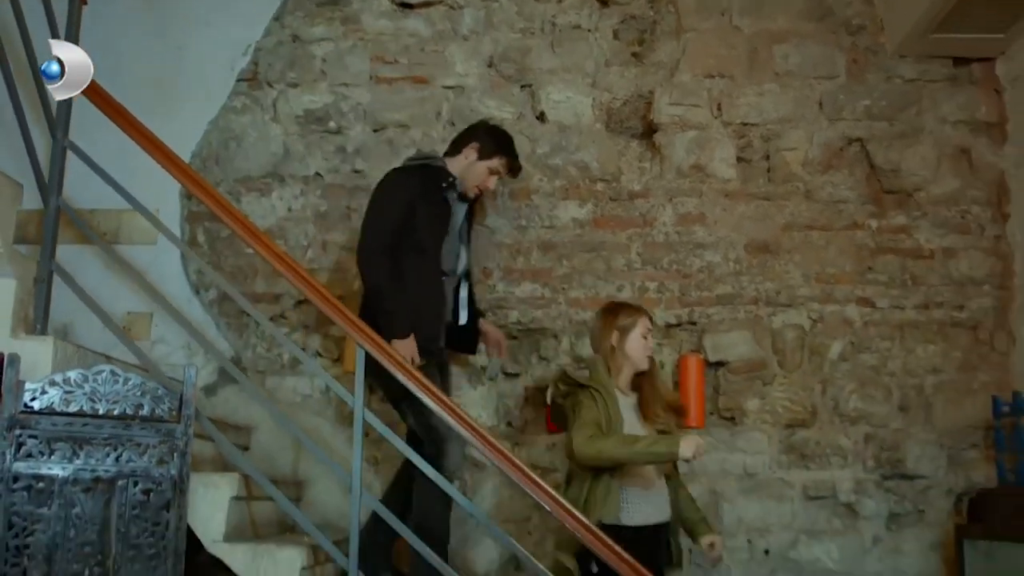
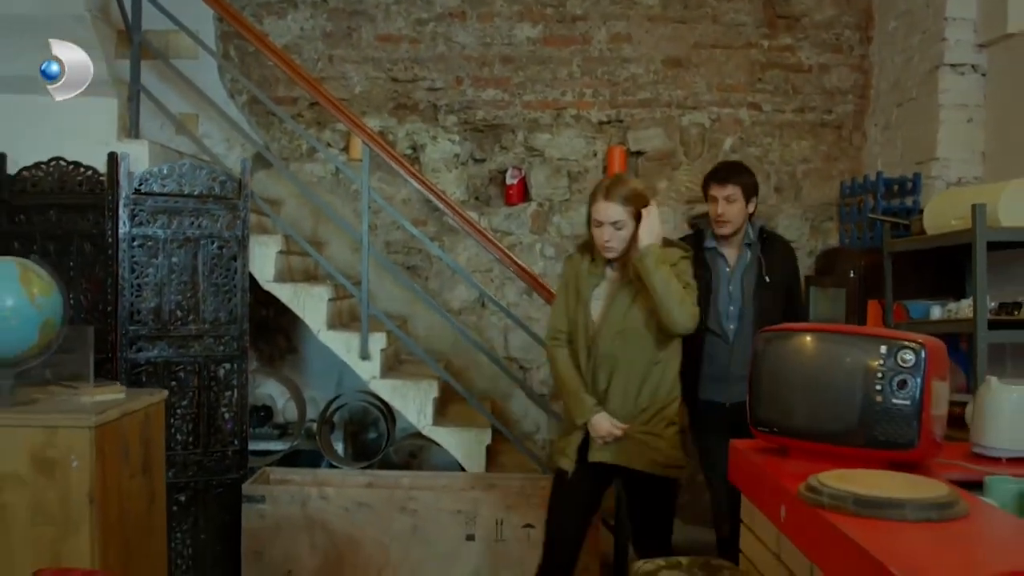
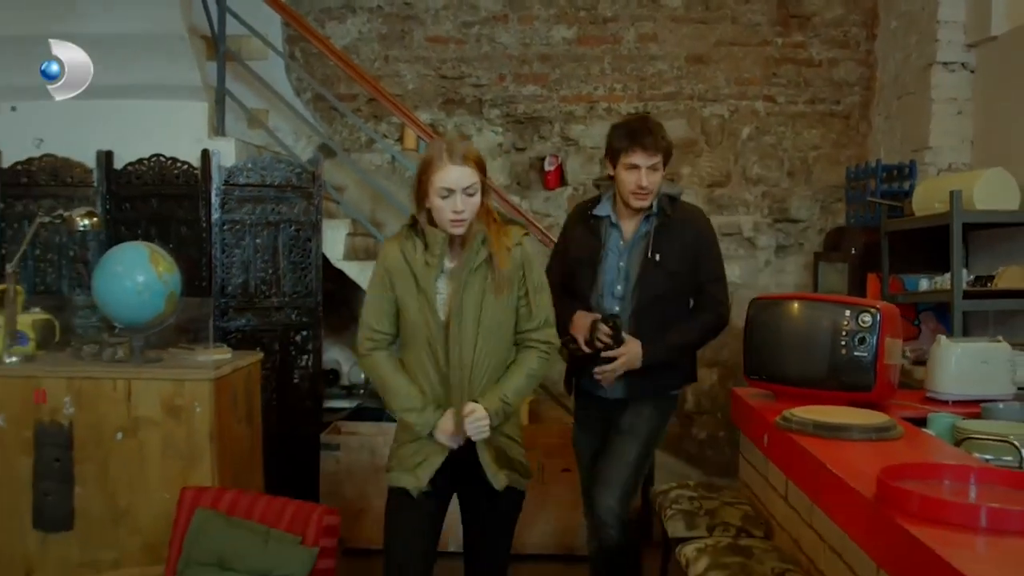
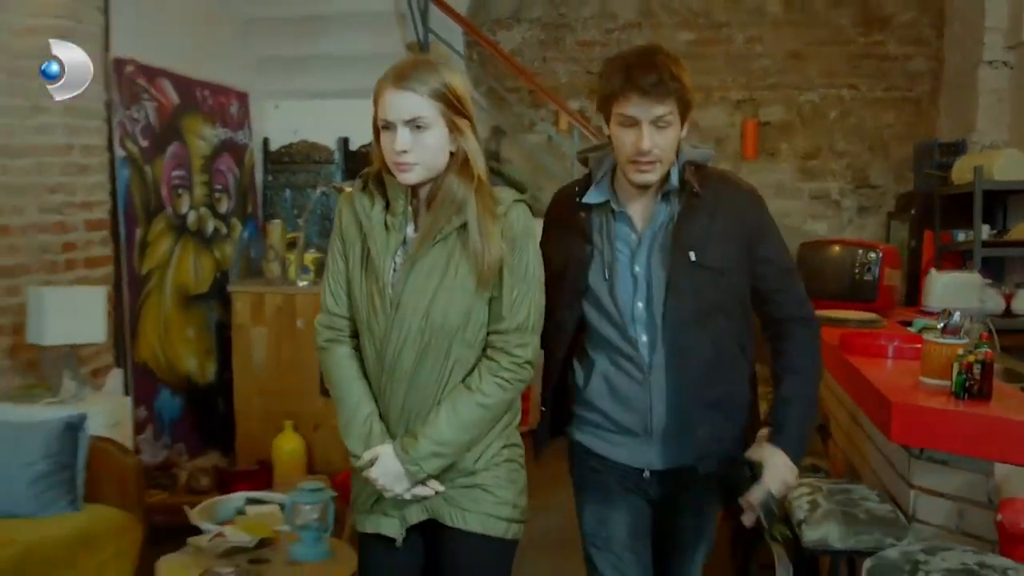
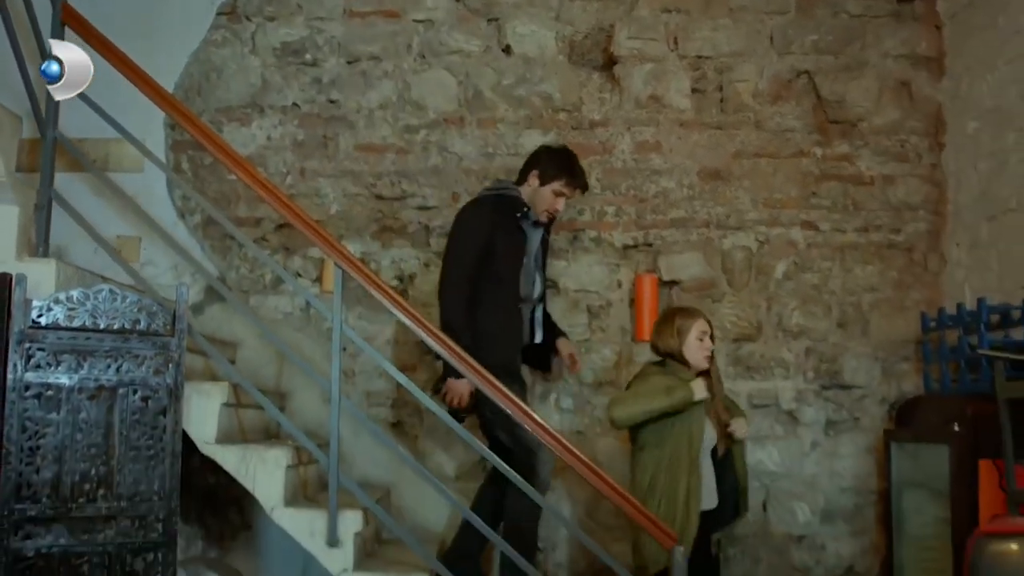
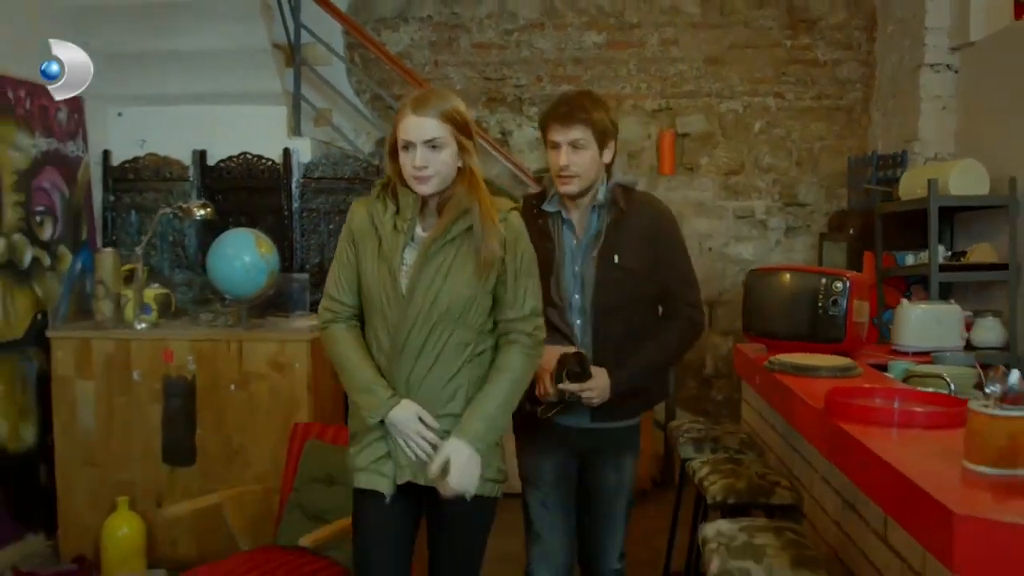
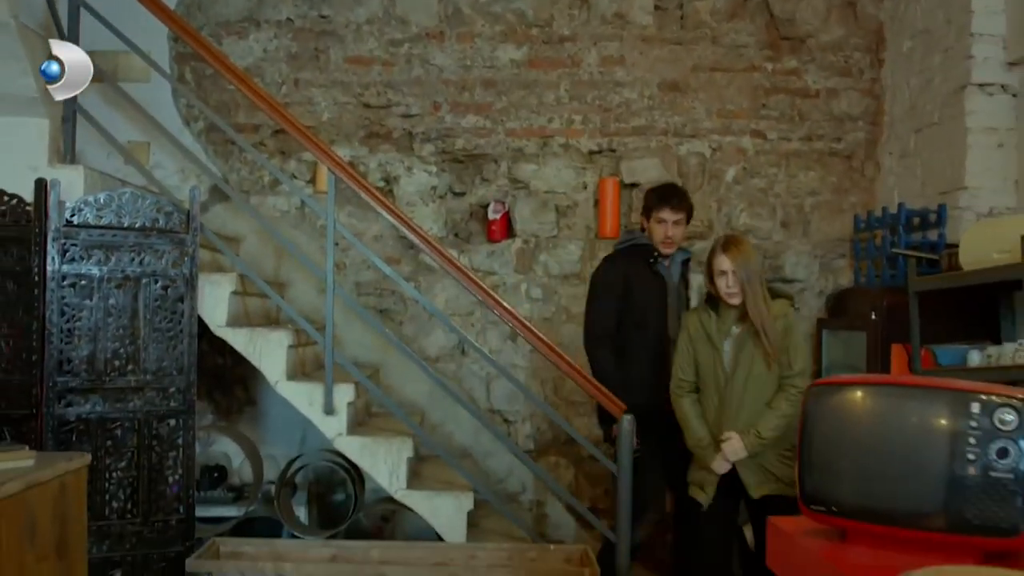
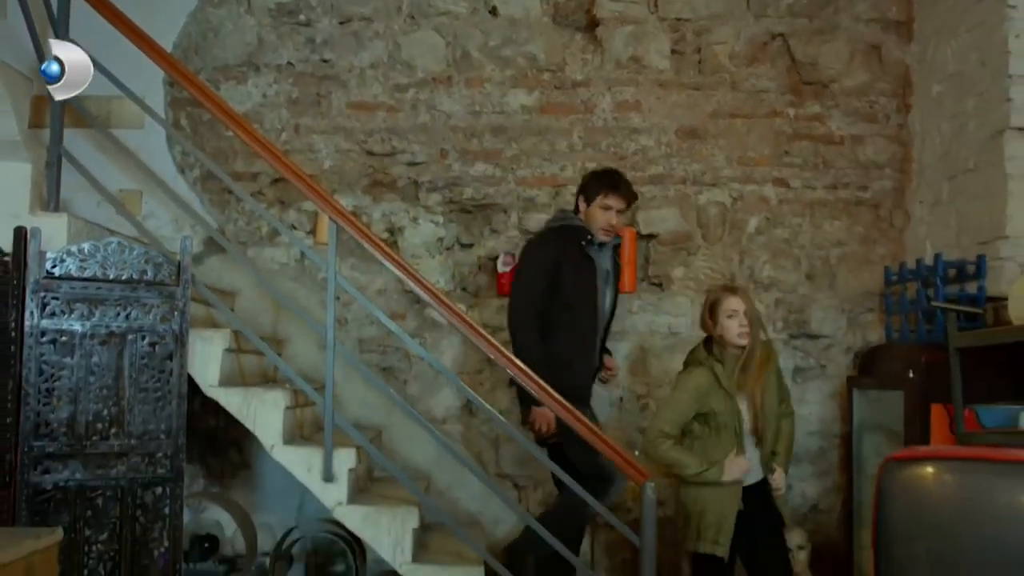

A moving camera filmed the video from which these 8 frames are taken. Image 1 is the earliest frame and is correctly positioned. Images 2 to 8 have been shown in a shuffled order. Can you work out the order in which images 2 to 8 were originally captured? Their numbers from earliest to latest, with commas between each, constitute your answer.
5, 8, 7, 2, 3, 6, 4
